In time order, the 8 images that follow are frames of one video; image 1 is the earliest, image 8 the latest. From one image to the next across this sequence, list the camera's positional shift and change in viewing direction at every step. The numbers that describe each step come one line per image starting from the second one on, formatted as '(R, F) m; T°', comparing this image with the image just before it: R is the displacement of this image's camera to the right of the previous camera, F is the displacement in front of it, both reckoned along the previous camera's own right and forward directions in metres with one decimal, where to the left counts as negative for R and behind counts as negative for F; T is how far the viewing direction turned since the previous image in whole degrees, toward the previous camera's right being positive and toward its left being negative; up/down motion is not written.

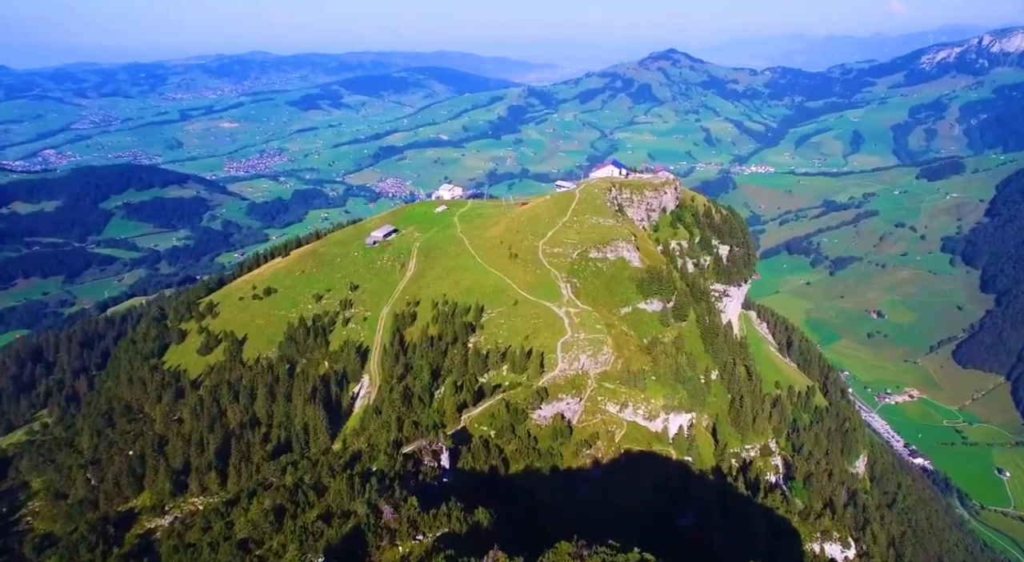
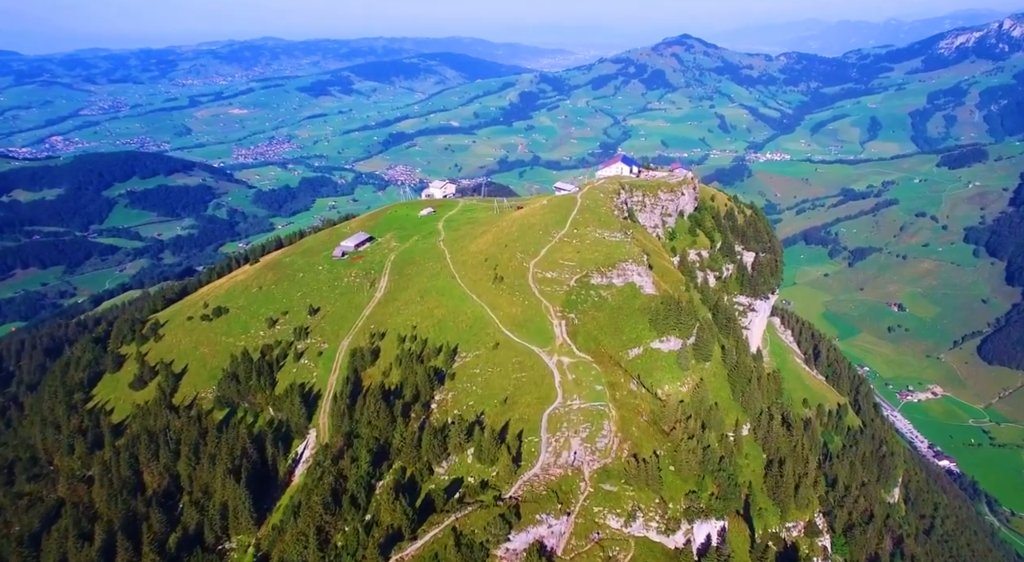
(+2.9, +16.9) m; -1°
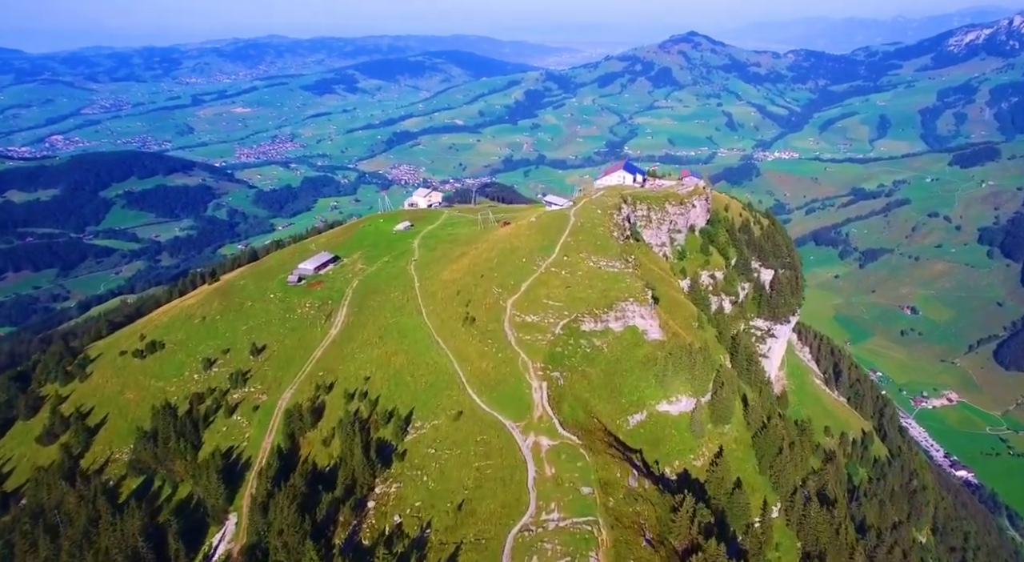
(+2.8, +14.1) m; 0°
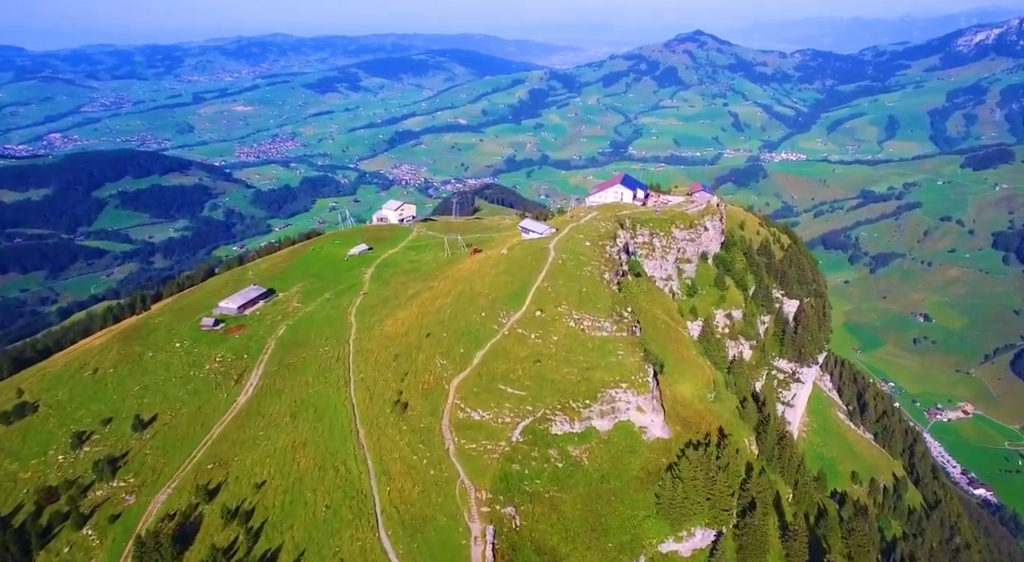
(+3.5, +17.4) m; 0°
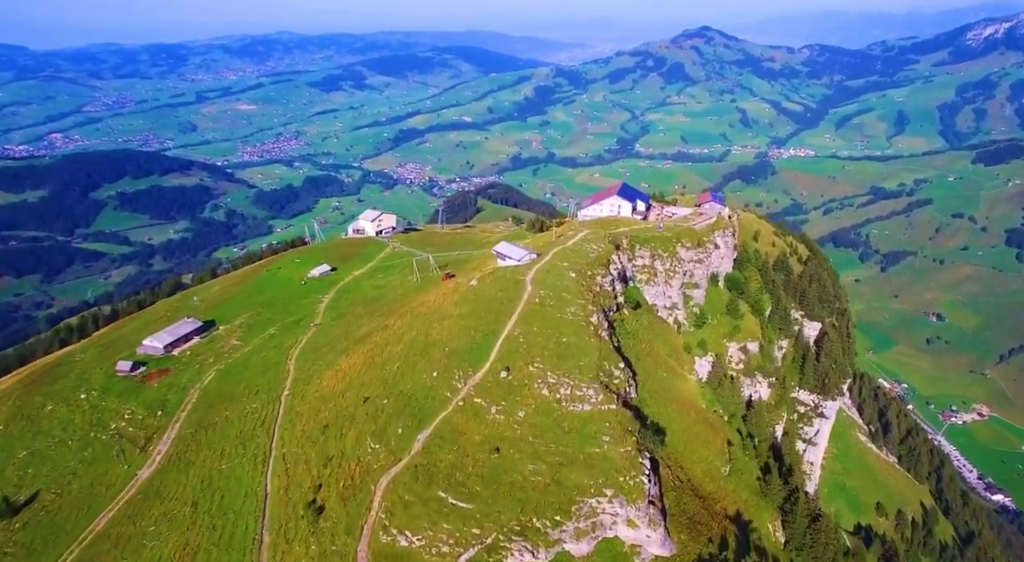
(+2.8, +11.2) m; -1°
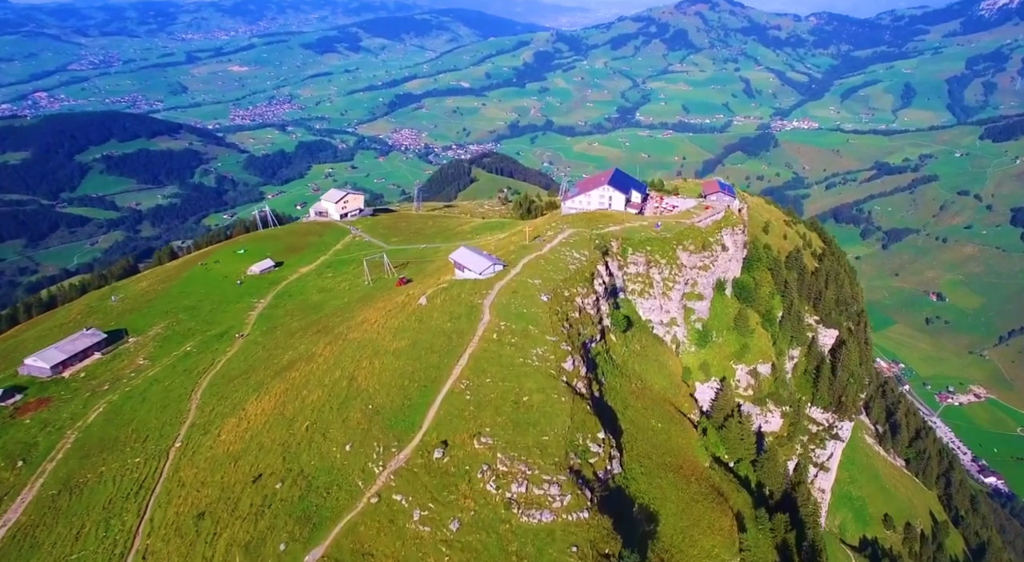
(+2.3, +11.1) m; 0°
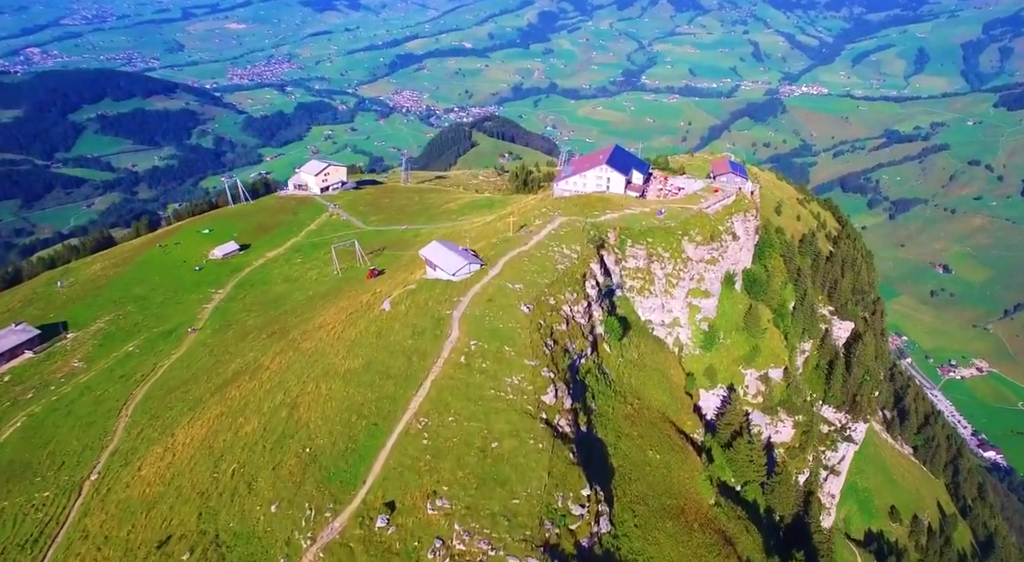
(+1.3, +6.2) m; 0°
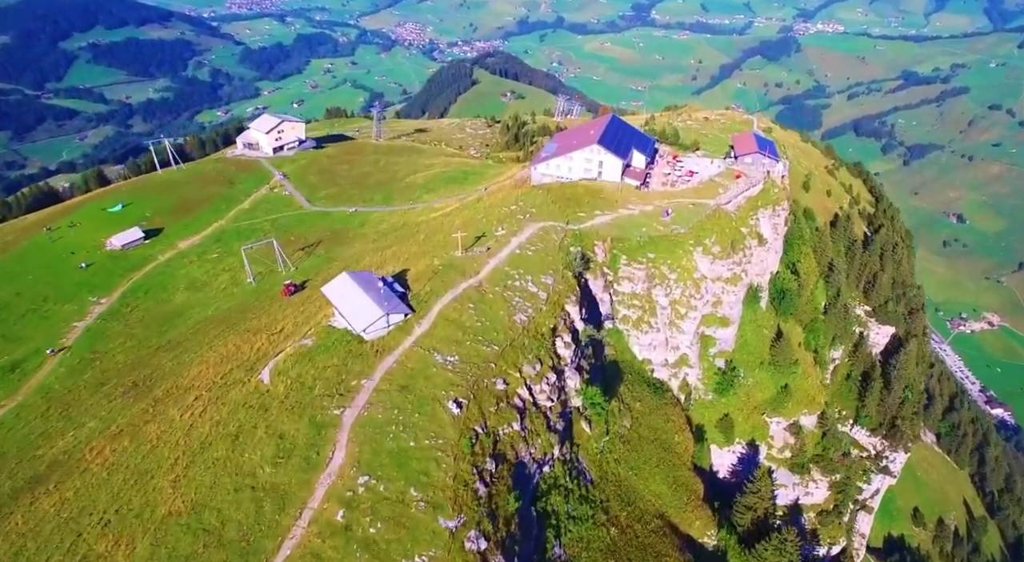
(+2.5, +12.3) m; 0°
